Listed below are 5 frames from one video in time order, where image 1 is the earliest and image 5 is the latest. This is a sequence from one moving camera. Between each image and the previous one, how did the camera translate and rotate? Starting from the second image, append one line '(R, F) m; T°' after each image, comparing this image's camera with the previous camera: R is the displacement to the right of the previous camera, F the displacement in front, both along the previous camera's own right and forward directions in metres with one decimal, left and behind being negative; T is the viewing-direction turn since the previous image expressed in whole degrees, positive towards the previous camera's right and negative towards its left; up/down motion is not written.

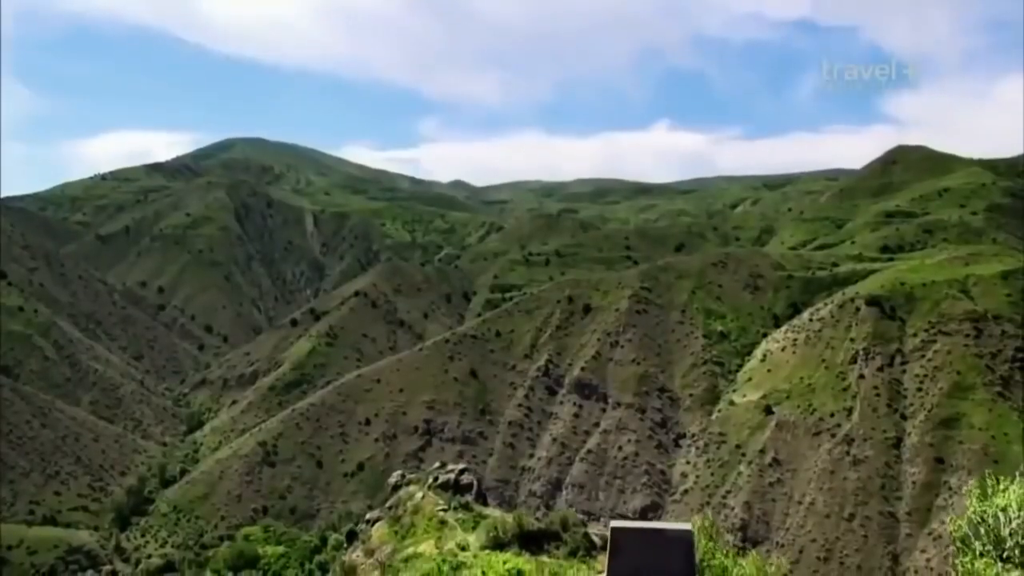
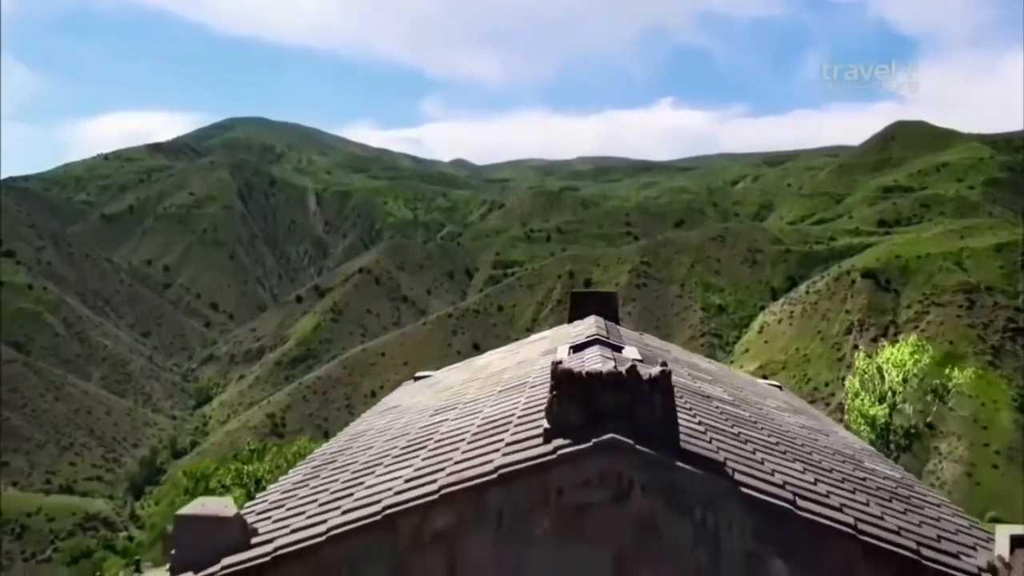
(0.0, -4.5) m; 0°
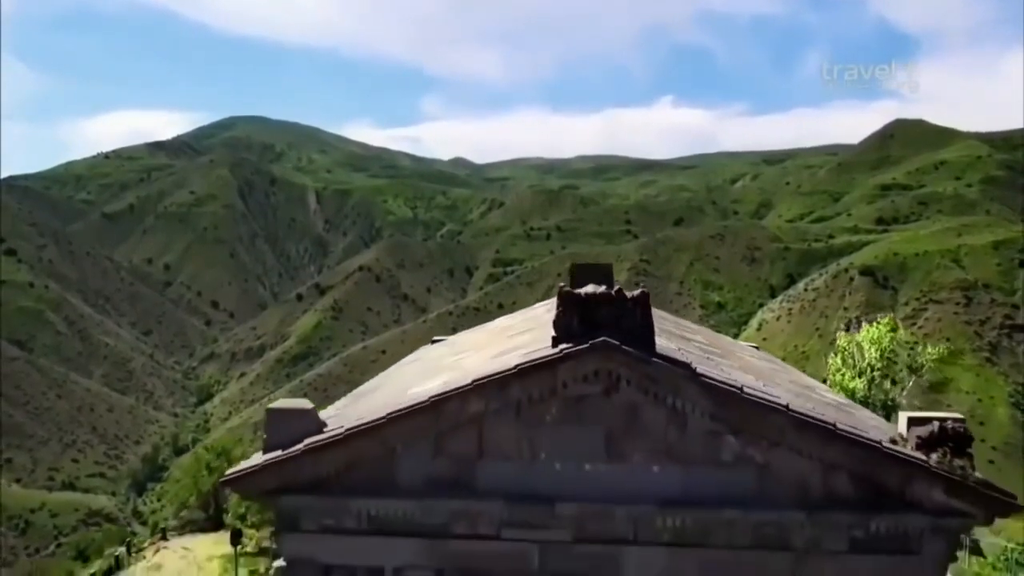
(-0.1, -1.2) m; 0°
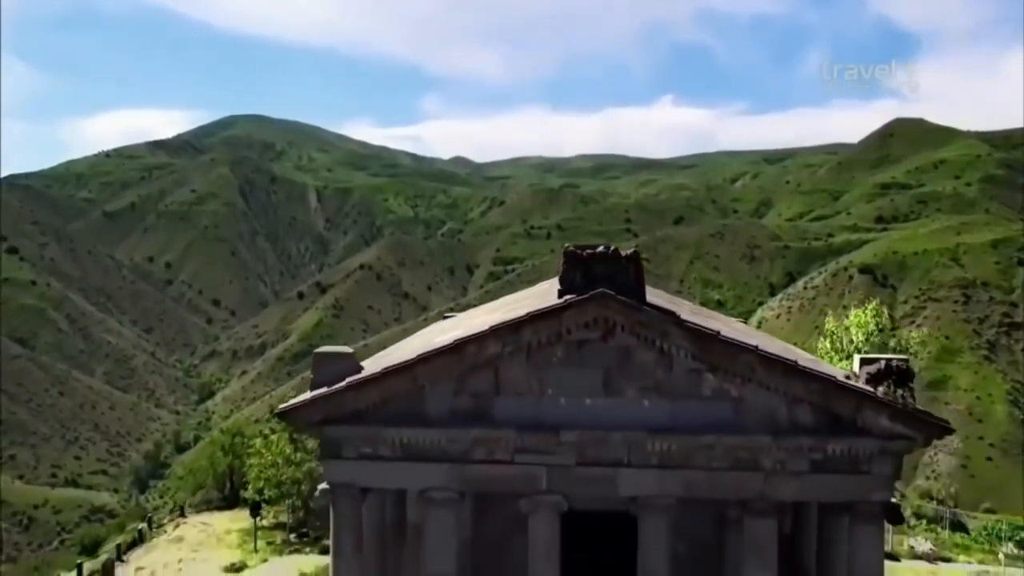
(-0.1, -0.9) m; 0°
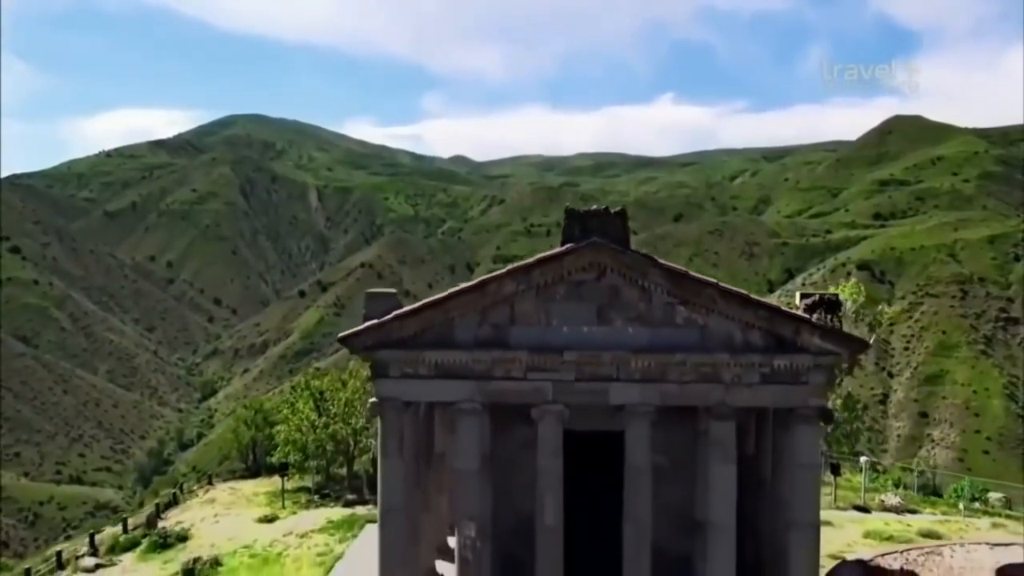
(-0.1, -1.5) m; 0°
